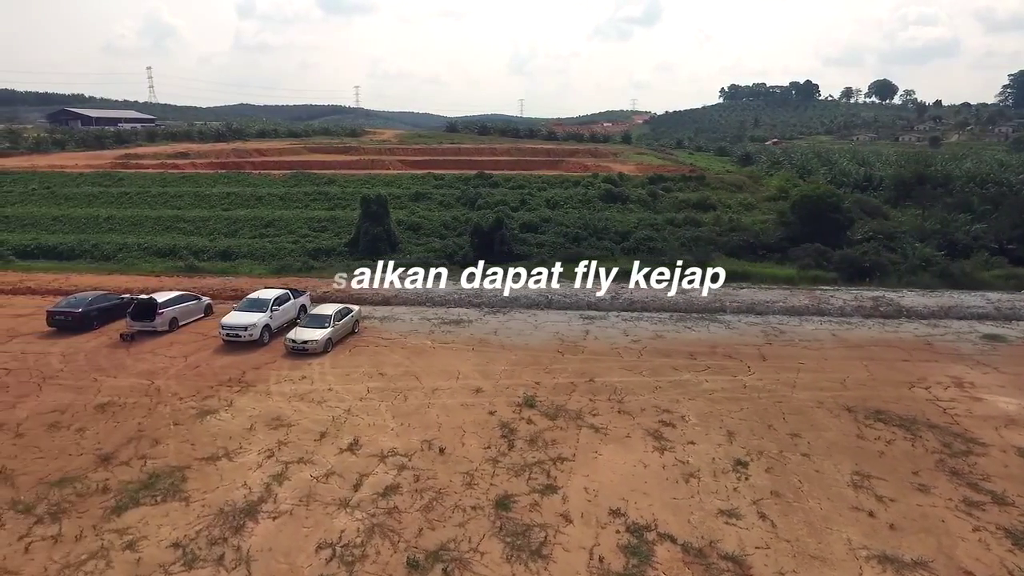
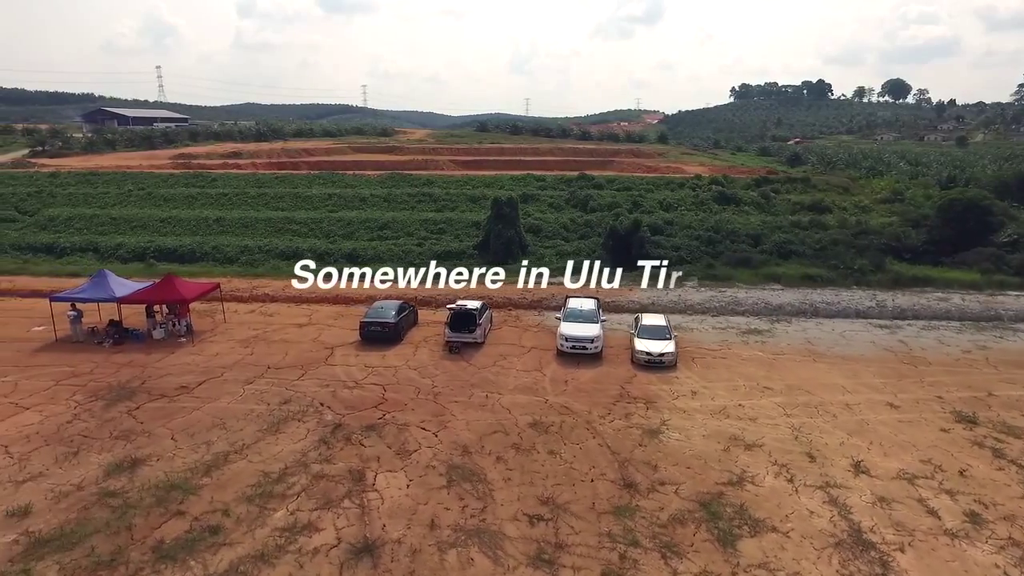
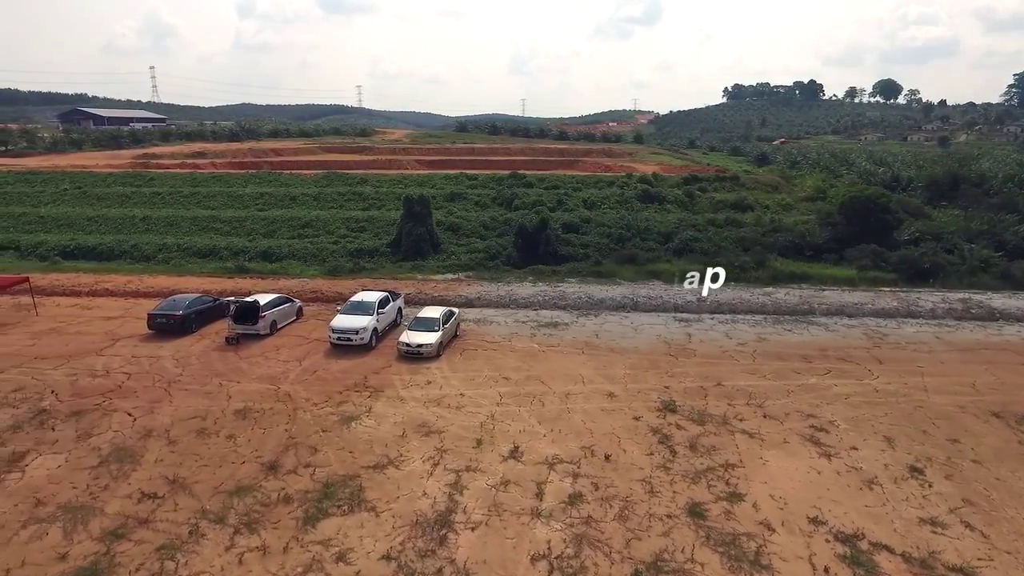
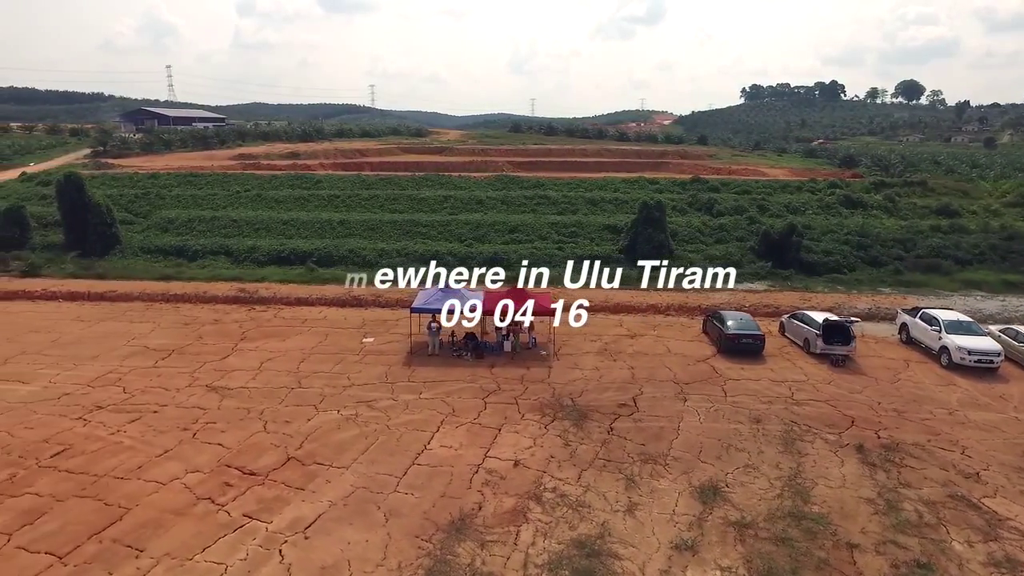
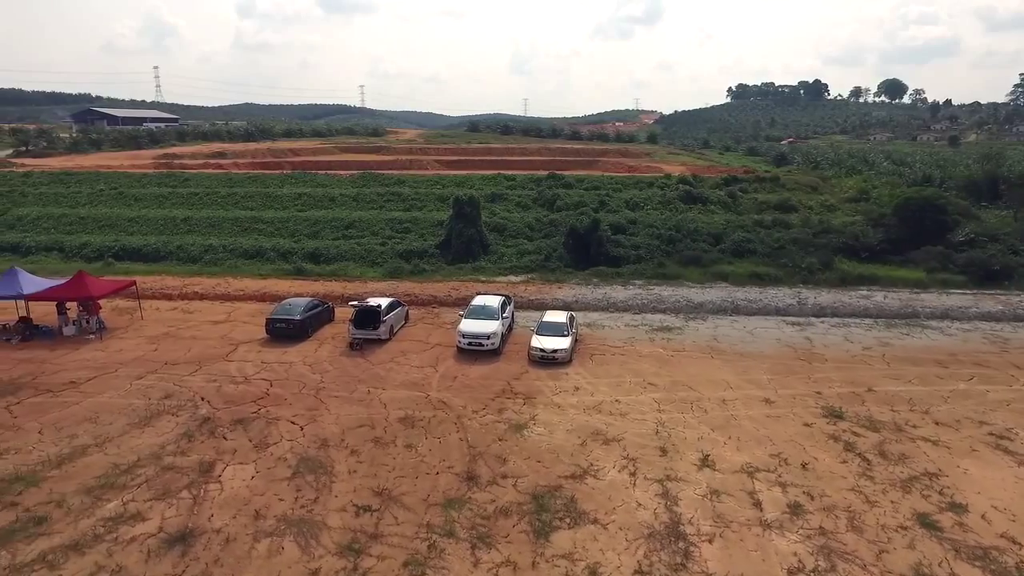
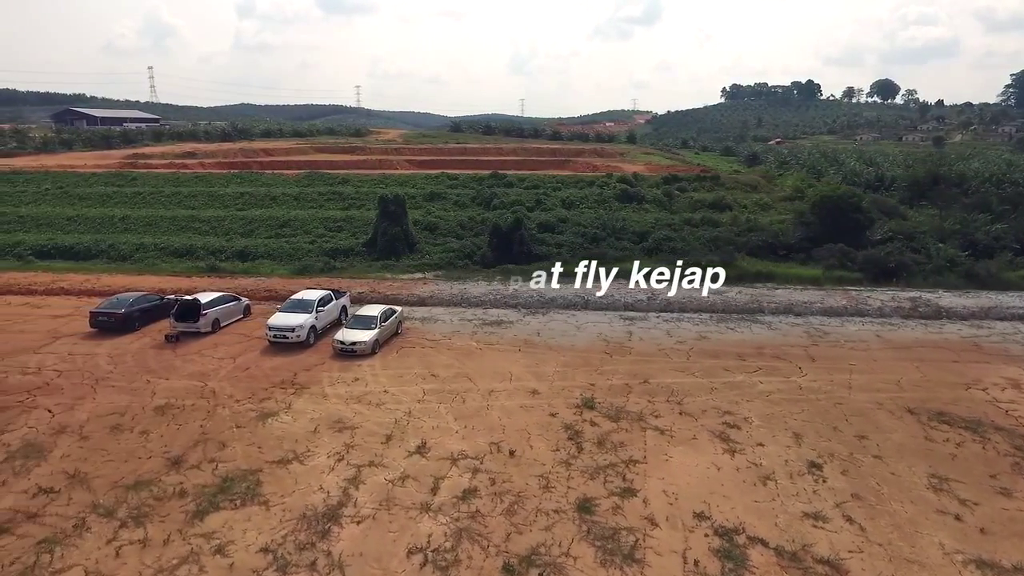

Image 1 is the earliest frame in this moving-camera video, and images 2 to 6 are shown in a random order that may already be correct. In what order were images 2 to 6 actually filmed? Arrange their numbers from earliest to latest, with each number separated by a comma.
6, 3, 5, 2, 4
